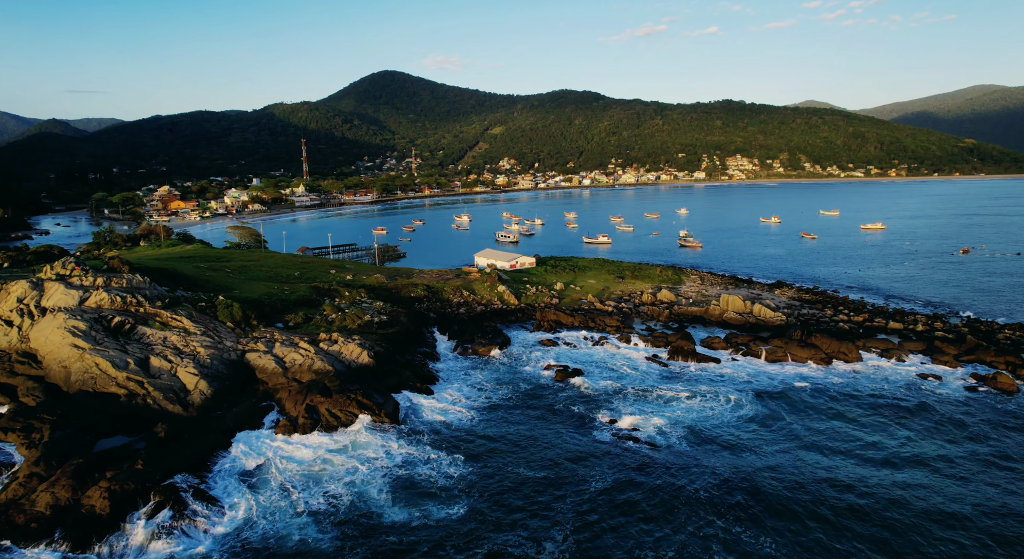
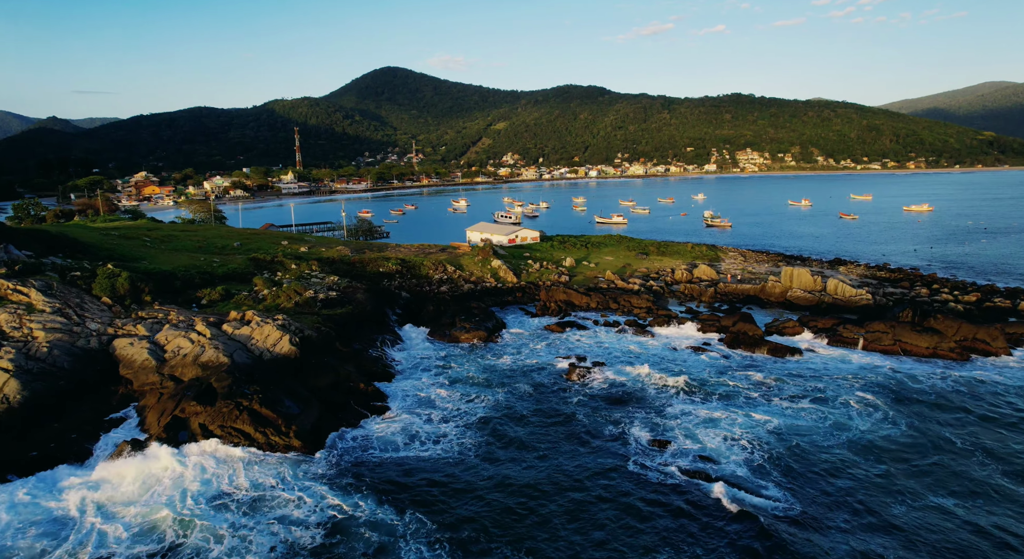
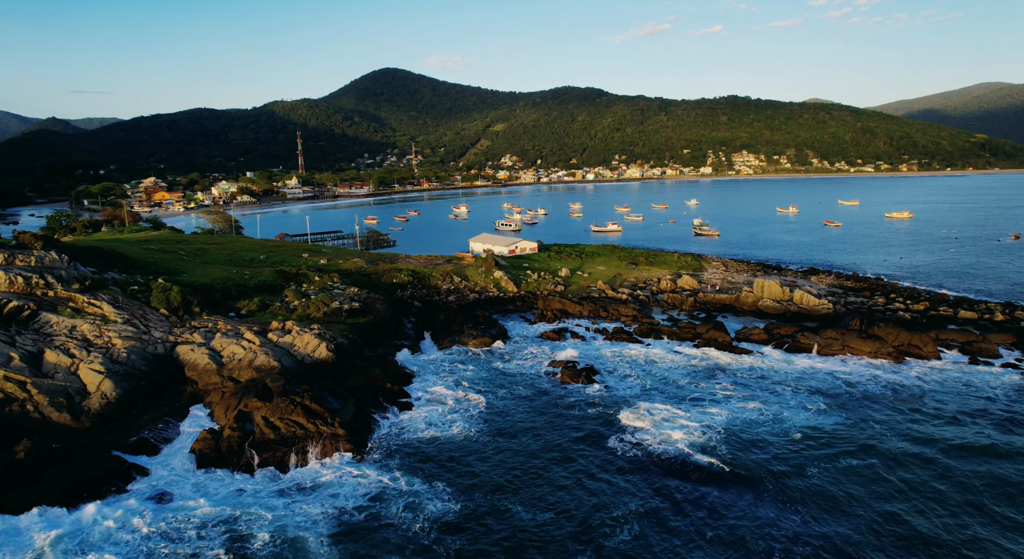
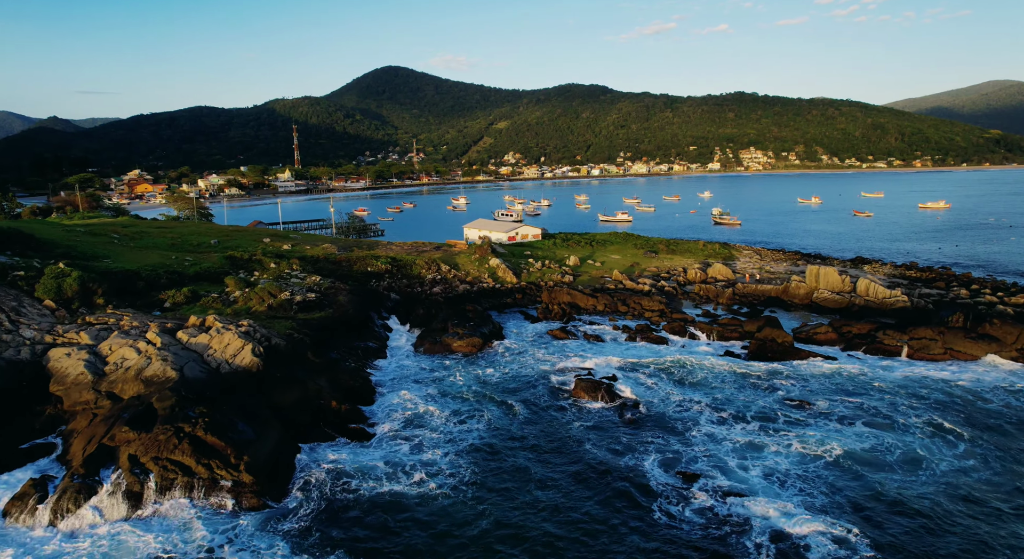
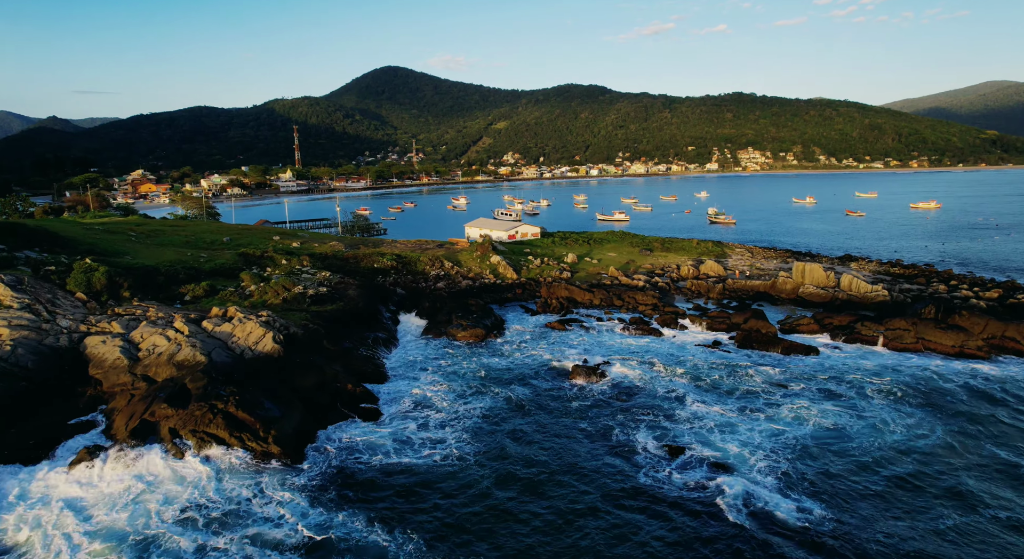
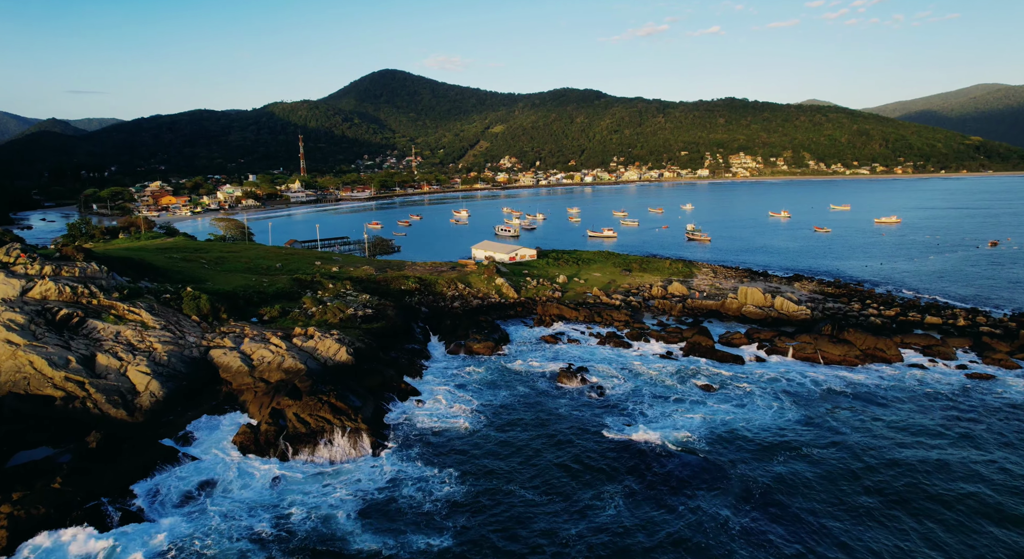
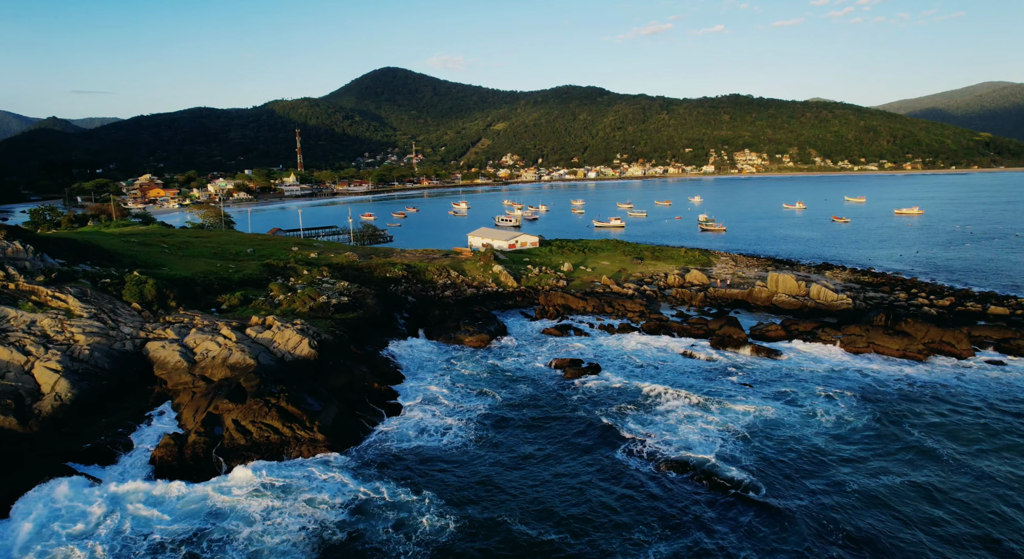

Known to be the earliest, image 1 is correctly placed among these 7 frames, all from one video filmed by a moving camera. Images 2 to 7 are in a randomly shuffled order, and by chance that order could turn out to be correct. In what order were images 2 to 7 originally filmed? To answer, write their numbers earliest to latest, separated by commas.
6, 3, 7, 2, 5, 4
